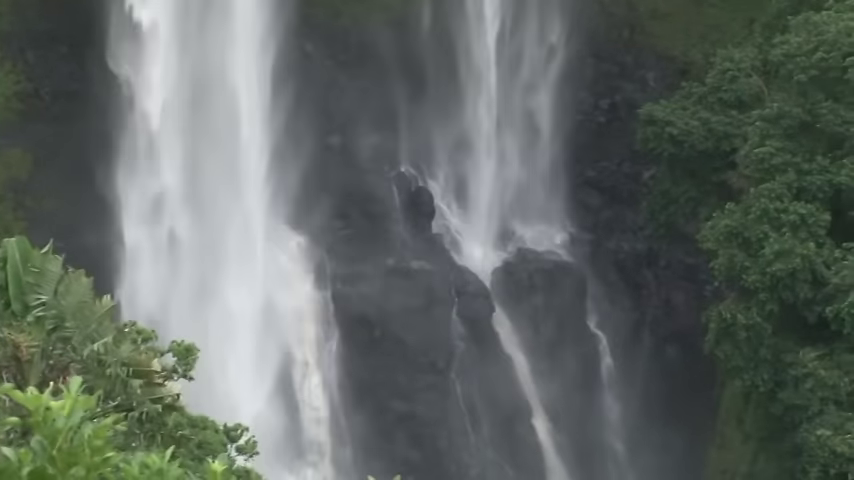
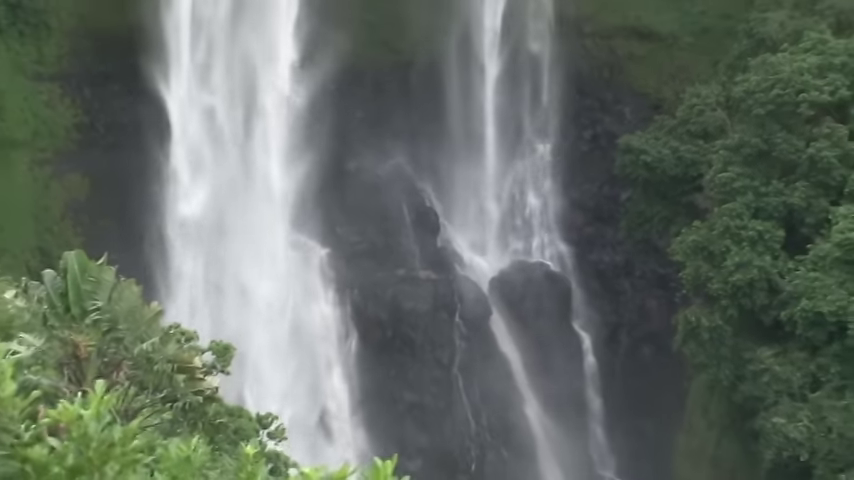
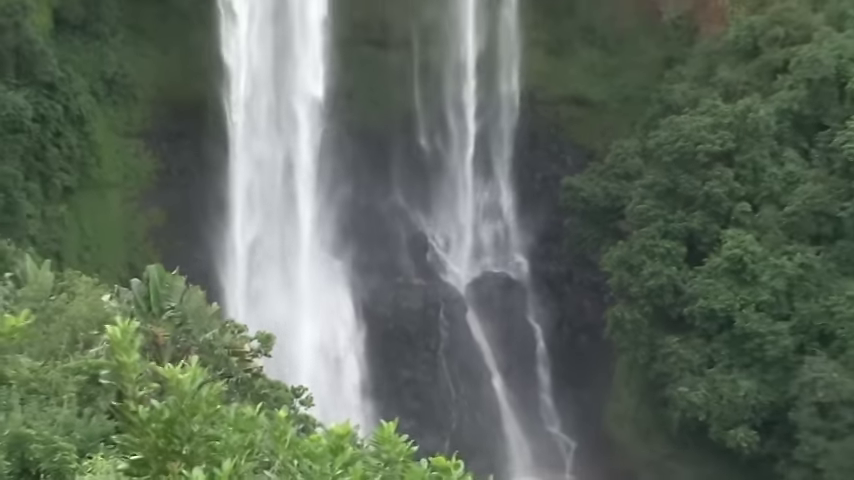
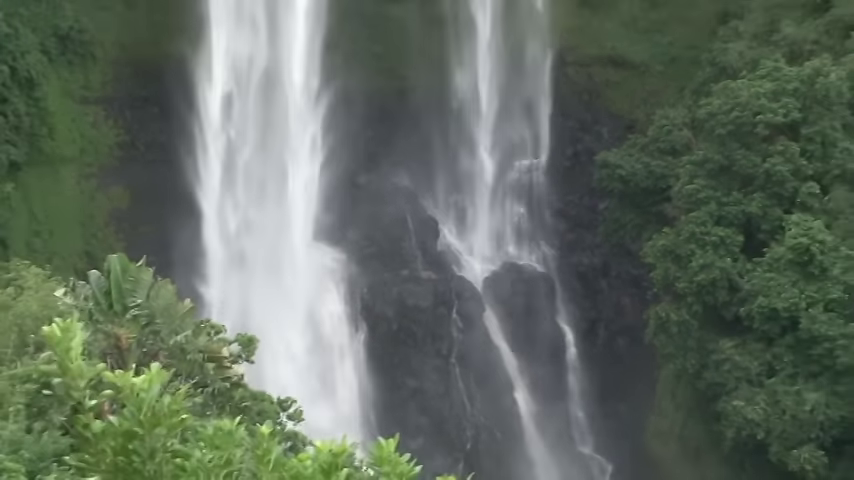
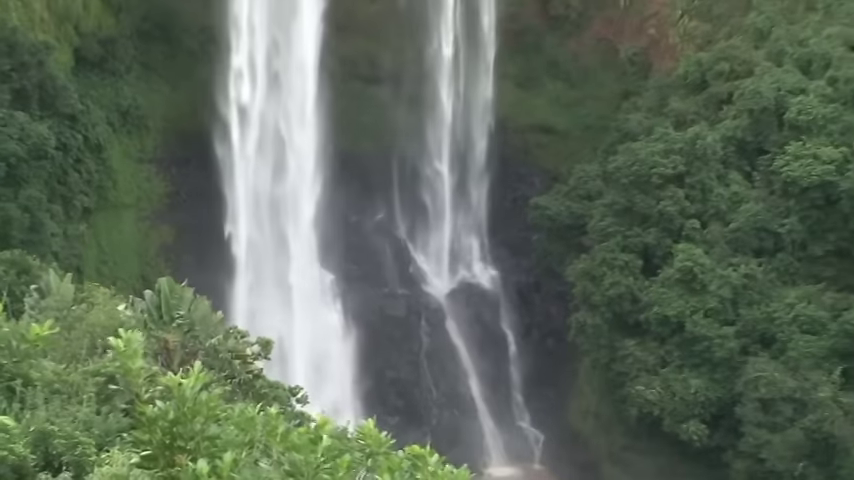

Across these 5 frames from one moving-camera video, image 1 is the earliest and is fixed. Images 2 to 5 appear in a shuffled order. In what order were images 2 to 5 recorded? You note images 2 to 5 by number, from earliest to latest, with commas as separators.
2, 4, 3, 5
